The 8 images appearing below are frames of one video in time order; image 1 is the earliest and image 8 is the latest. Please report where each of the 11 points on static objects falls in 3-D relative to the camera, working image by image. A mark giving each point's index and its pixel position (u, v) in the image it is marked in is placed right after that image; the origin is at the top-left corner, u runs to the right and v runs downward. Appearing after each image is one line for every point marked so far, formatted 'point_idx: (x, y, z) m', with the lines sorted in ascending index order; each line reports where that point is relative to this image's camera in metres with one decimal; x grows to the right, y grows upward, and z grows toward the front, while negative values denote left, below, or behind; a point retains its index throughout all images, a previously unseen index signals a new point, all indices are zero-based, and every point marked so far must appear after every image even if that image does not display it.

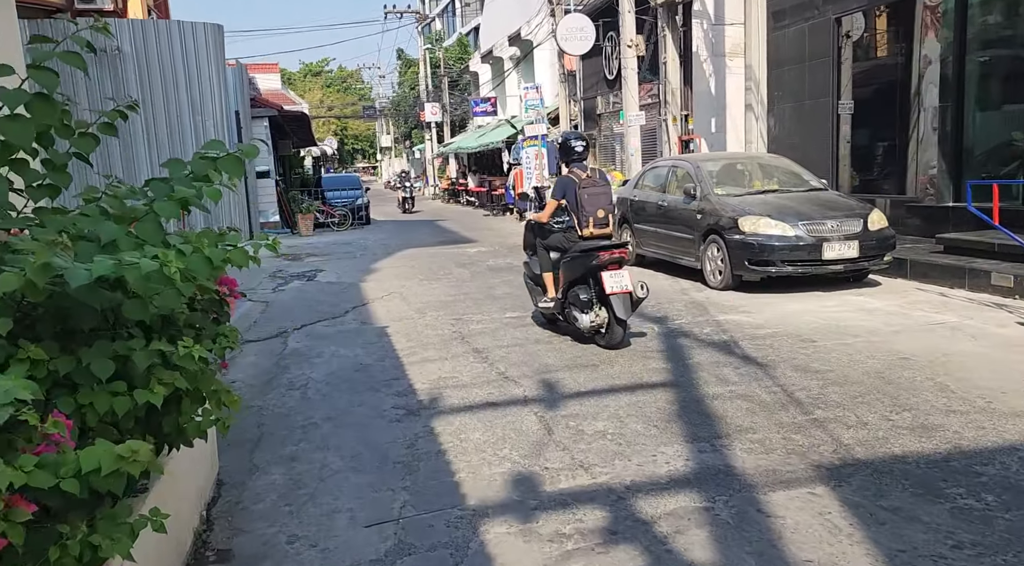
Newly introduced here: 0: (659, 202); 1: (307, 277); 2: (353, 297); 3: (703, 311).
0: (+1.9, +1.0, +11.3) m
1: (-3.1, +0.1, +13.5) m
2: (-2.0, -0.2, +11.0) m
3: (+1.8, -0.3, +8.2) m
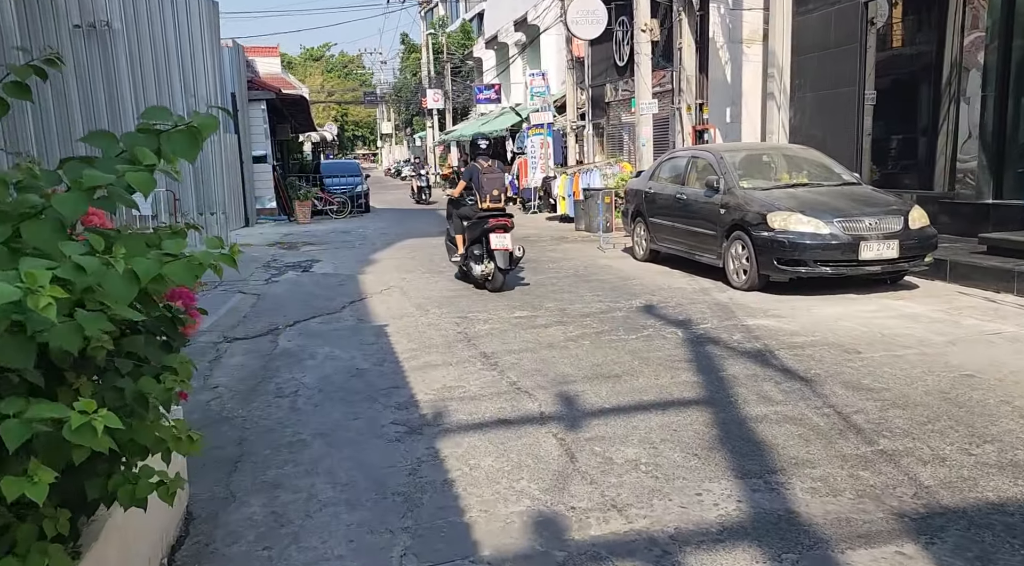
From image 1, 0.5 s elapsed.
0: (+2.0, +1.1, +10.6) m
1: (-3.0, +0.2, +12.9) m
2: (-1.9, -0.1, +10.4) m
3: (+1.9, -0.3, +7.6) m
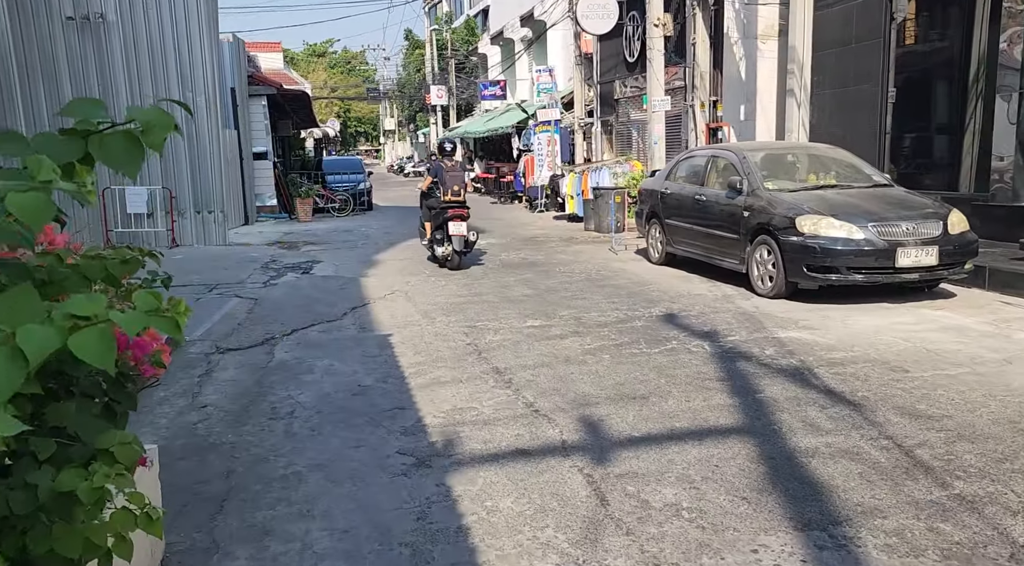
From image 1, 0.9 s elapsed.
0: (+2.1, +1.0, +10.1) m
1: (-2.9, +0.2, +12.4) m
2: (-1.8, -0.1, +9.9) m
3: (+2.0, -0.3, +7.1) m
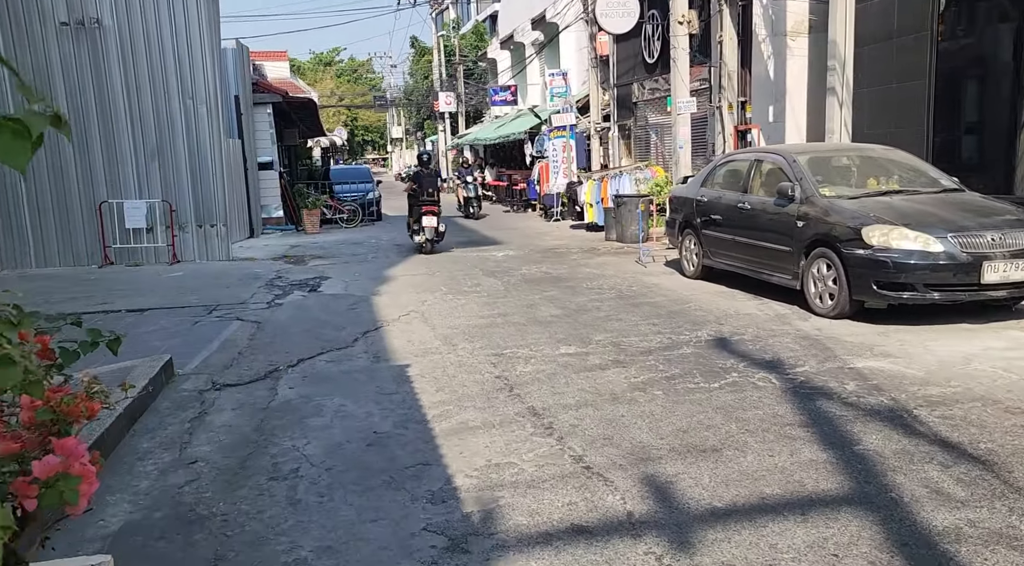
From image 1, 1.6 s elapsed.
0: (+2.4, +0.8, +9.2) m
1: (-2.6, -0.1, +11.5) m
2: (-1.5, -0.3, +9.0) m
3: (+2.2, -0.5, +6.2) m
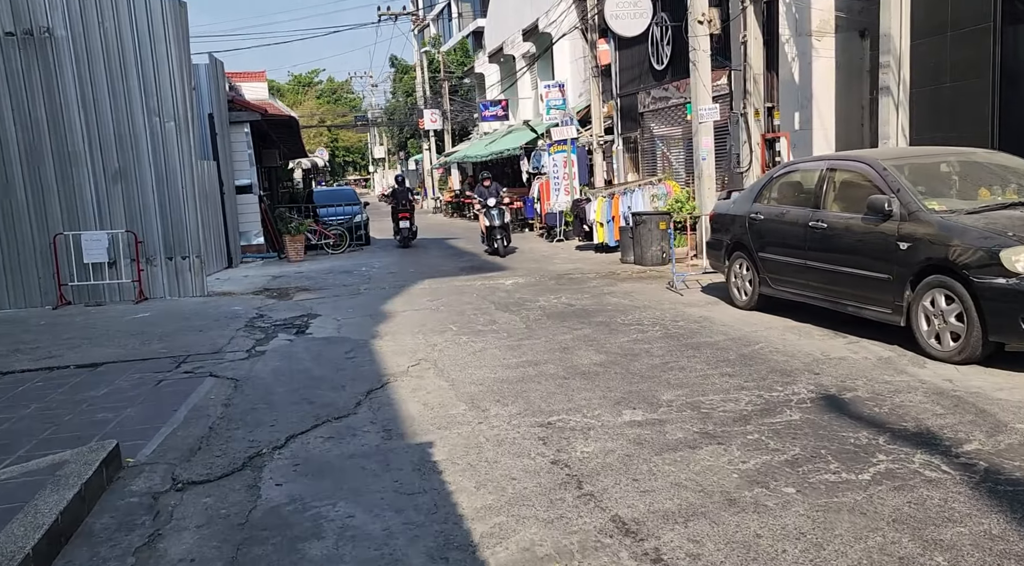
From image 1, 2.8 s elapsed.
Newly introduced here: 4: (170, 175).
0: (+2.6, +0.5, +7.8) m
1: (-2.4, -0.5, +9.9) m
2: (-1.2, -0.7, +7.5) m
3: (+2.5, -0.7, +4.7) m
4: (-4.9, +1.5, +12.5) m
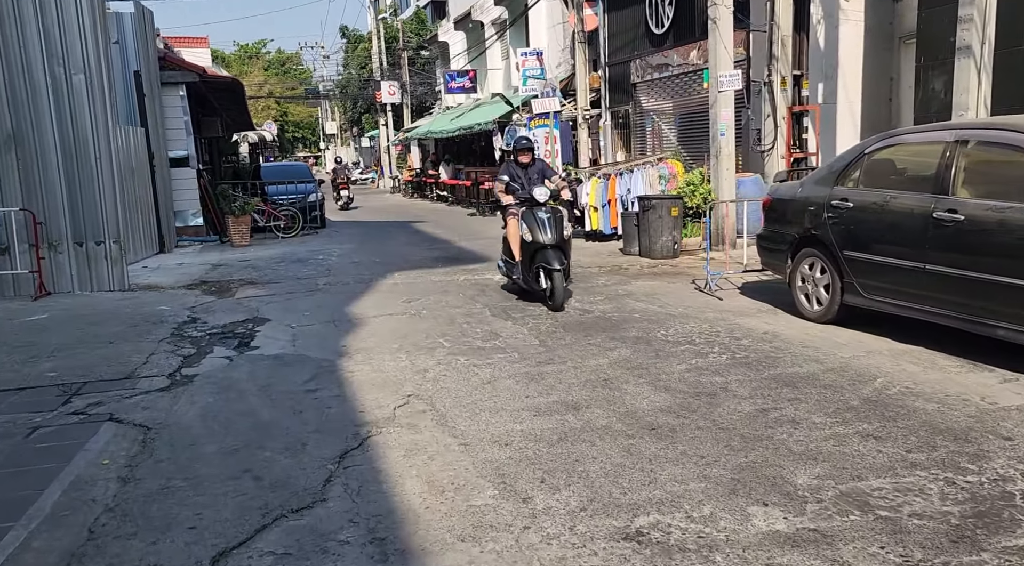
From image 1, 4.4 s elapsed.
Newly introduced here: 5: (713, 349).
0: (+2.7, +0.5, +5.8) m
1: (-2.4, -0.5, +7.8) m
2: (-1.1, -0.8, +5.4) m
3: (+2.8, -0.9, +2.8) m
4: (-5.0, +1.6, +10.2) m
5: (+1.4, -0.5, +6.3) m
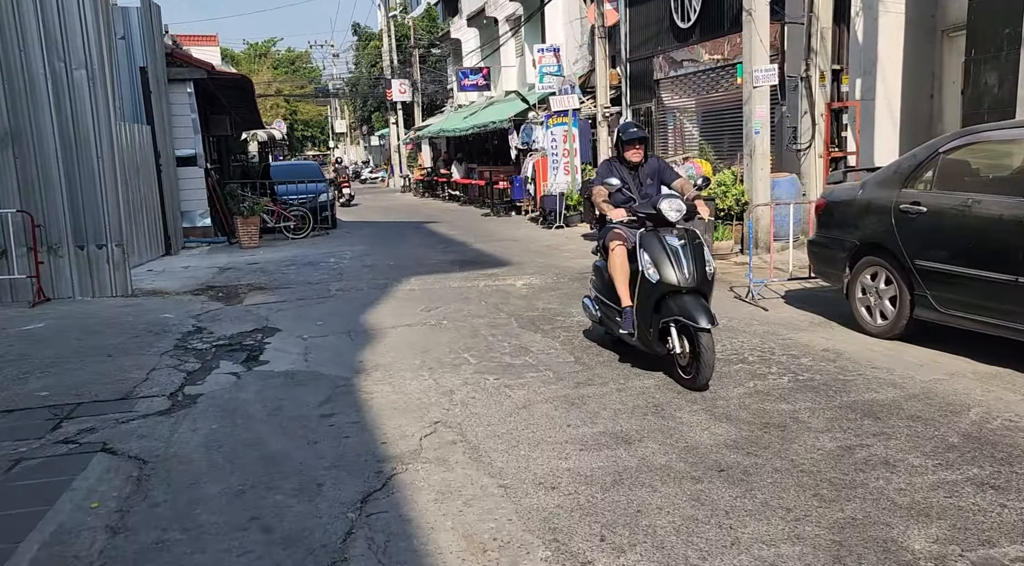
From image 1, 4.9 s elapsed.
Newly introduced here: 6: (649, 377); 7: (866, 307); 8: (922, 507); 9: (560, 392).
0: (+3.0, +0.4, +5.2) m
1: (-2.2, -0.6, +7.2) m
2: (-0.9, -0.8, +4.8) m
3: (+3.0, -1.0, +2.2) m
4: (-4.7, +1.5, +9.6) m
5: (+1.7, -0.6, +5.7) m
6: (+0.9, -0.6, +5.8) m
7: (+2.6, -0.2, +6.5) m
8: (+1.7, -0.9, +3.4) m
9: (+0.3, -0.7, +5.6) m
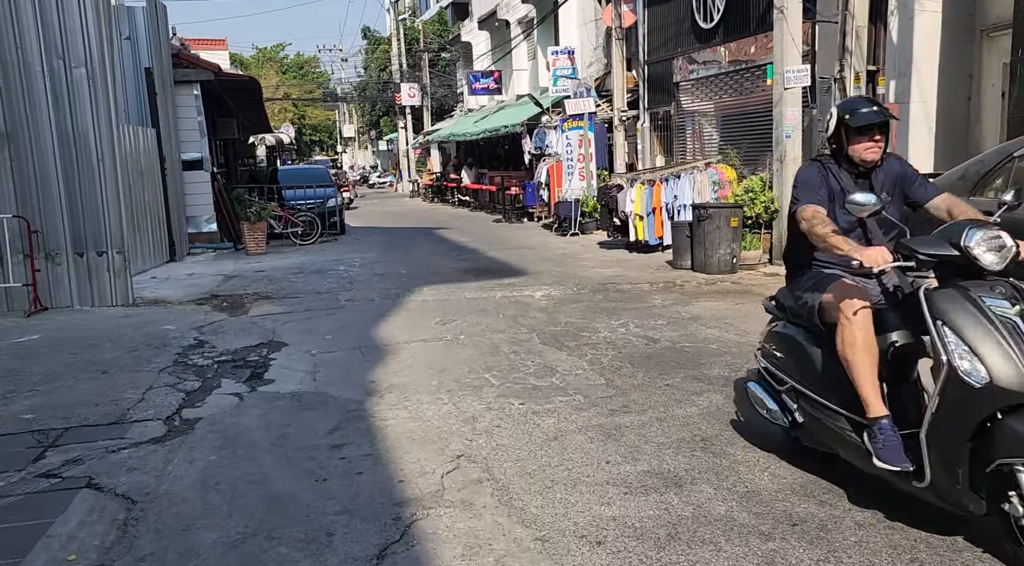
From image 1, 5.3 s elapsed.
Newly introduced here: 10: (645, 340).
0: (+3.1, +0.3, +4.6) m
1: (-2.0, -0.7, +6.7) m
2: (-0.7, -0.9, +4.2) m
3: (+3.2, -1.0, +1.6) m
4: (-4.5, +1.4, +9.1) m
5: (+1.8, -0.7, +5.1) m
6: (+1.1, -0.7, +5.3) m
7: (+2.8, -0.3, +5.9) m
8: (+1.8, -1.0, +2.9) m
9: (+0.5, -0.8, +5.0) m
10: (+1.1, -0.4, +7.2) m
